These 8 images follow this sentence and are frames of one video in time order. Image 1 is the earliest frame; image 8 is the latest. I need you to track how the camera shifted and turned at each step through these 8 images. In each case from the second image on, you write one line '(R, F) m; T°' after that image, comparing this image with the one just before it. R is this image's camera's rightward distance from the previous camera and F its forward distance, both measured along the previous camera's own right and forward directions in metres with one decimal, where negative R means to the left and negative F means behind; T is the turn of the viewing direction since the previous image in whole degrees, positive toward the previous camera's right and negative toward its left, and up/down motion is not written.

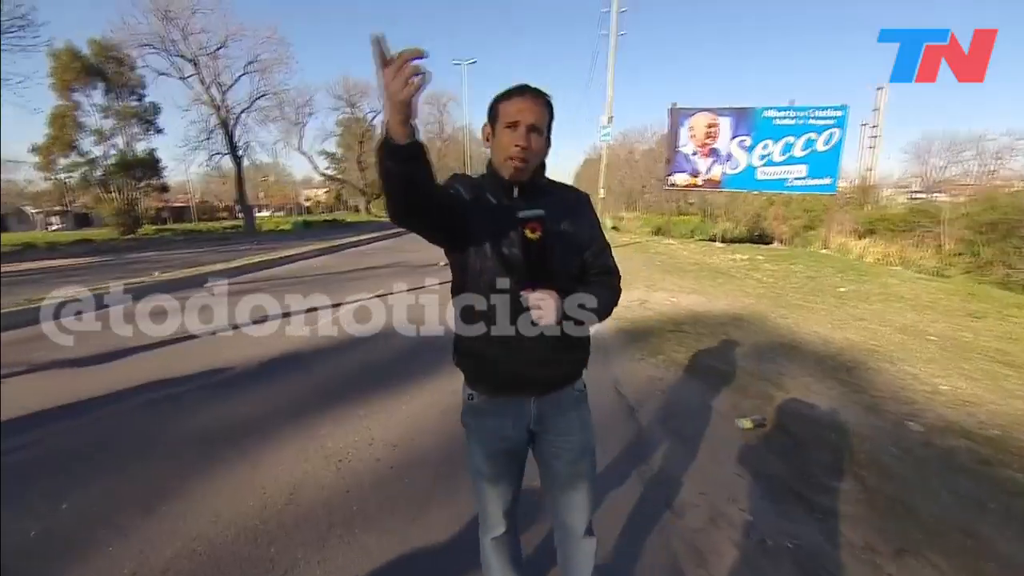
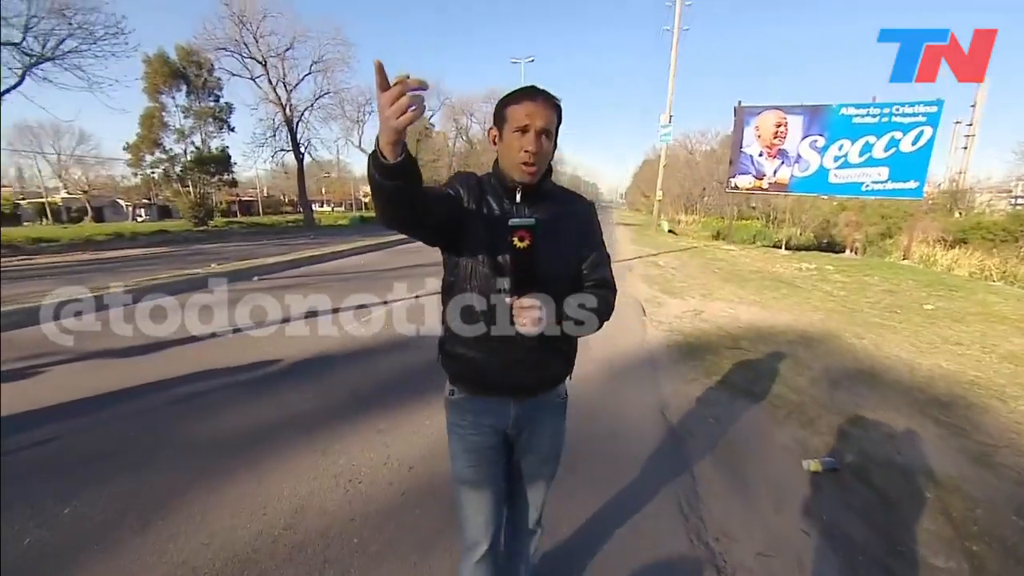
(+0.1, +0.4) m; -6°
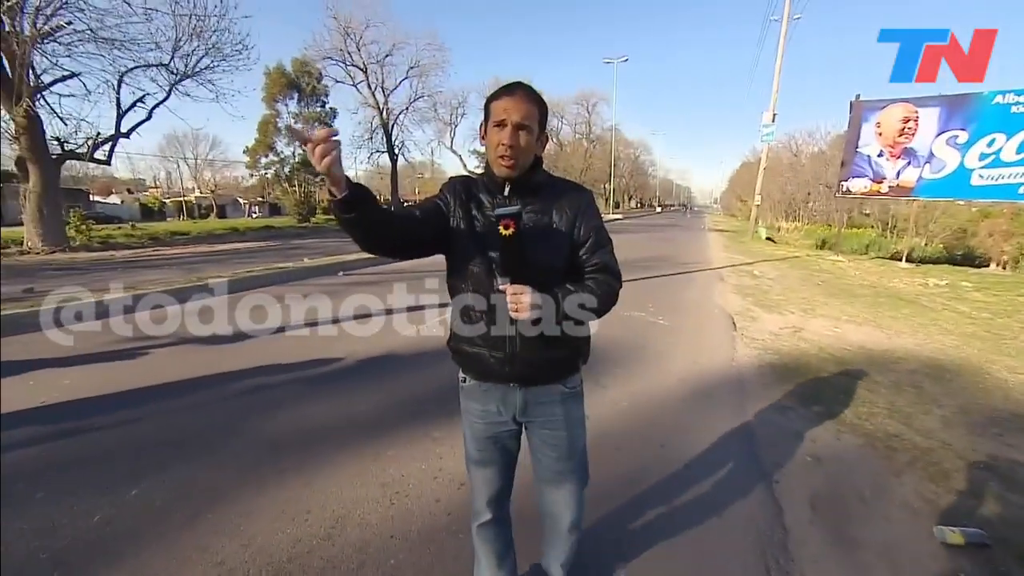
(+0.1, +0.3) m; -9°
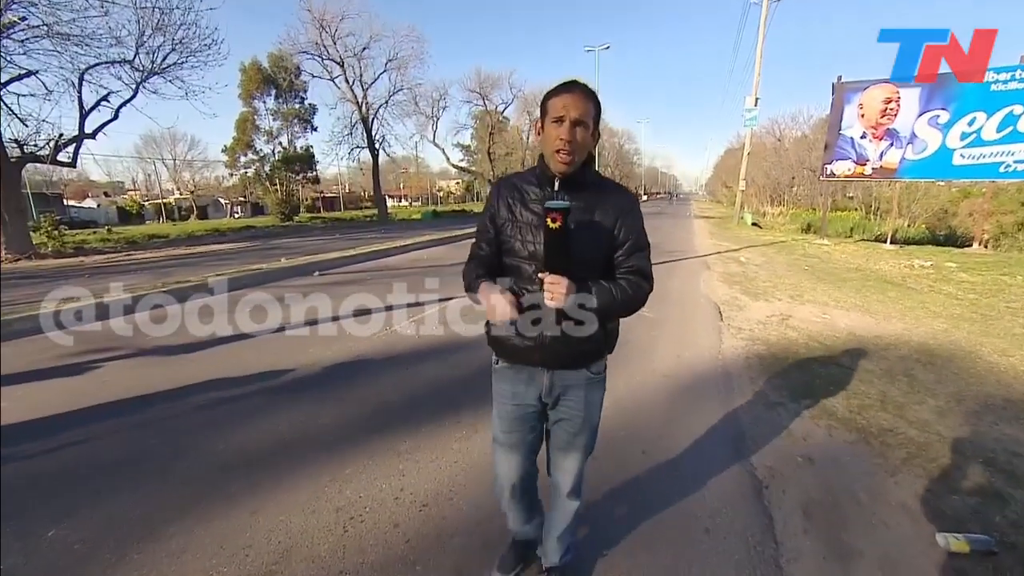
(+0.1, +0.3) m; +1°
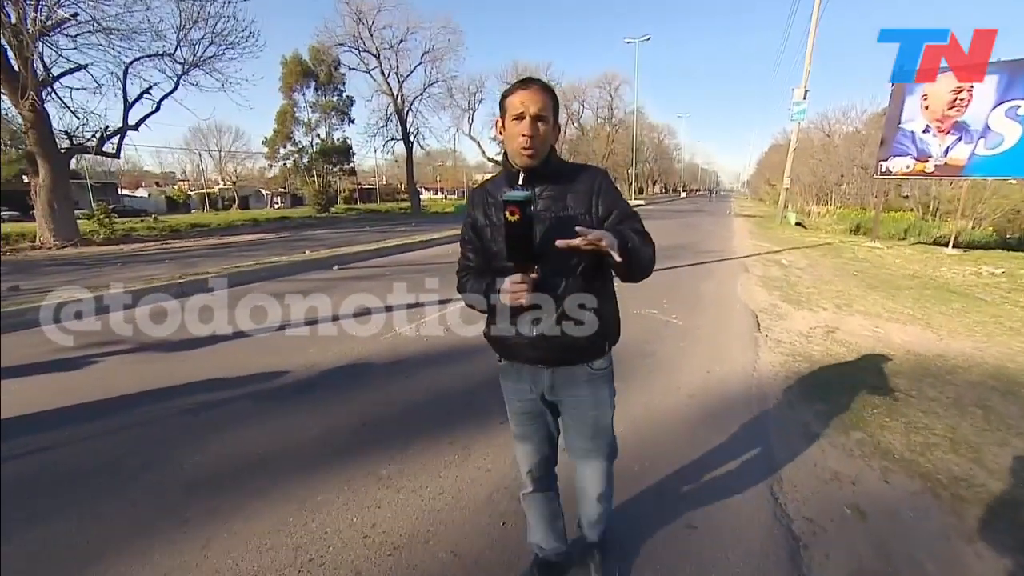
(+0.2, +0.4) m; -4°
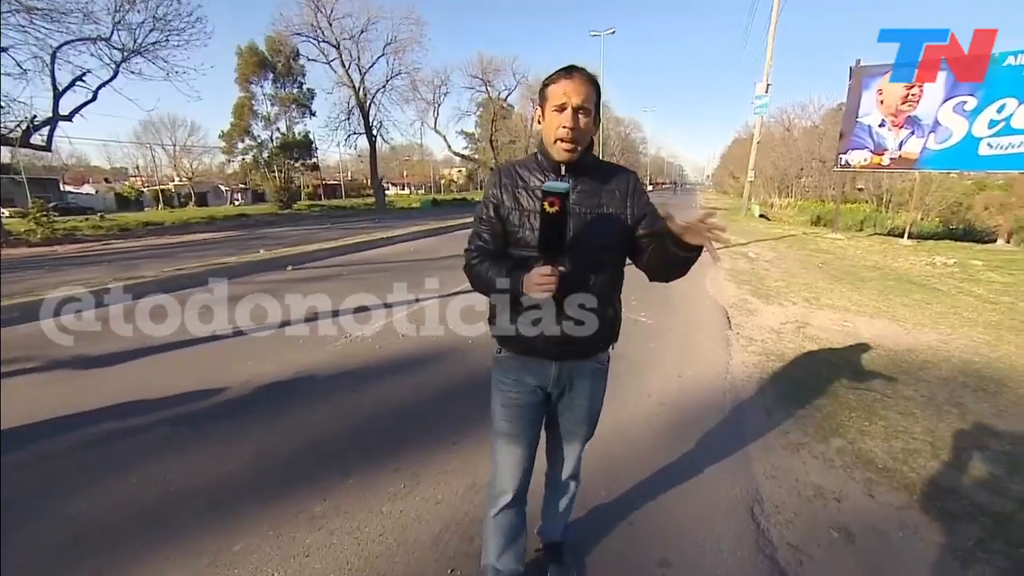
(+0.1, +0.3) m; +3°
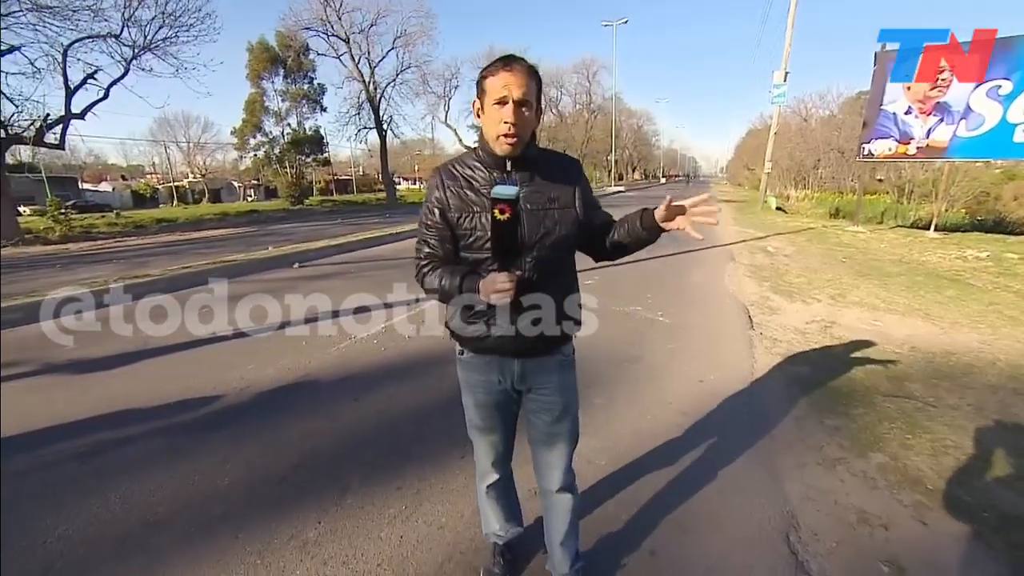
(0.0, +0.2) m; -1°
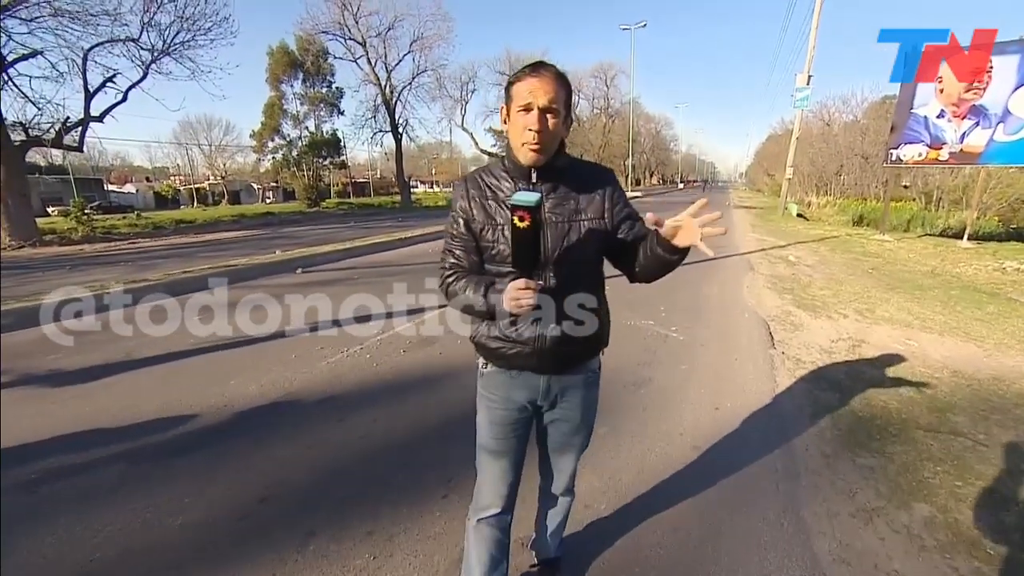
(+0.1, +0.3) m; -2°
